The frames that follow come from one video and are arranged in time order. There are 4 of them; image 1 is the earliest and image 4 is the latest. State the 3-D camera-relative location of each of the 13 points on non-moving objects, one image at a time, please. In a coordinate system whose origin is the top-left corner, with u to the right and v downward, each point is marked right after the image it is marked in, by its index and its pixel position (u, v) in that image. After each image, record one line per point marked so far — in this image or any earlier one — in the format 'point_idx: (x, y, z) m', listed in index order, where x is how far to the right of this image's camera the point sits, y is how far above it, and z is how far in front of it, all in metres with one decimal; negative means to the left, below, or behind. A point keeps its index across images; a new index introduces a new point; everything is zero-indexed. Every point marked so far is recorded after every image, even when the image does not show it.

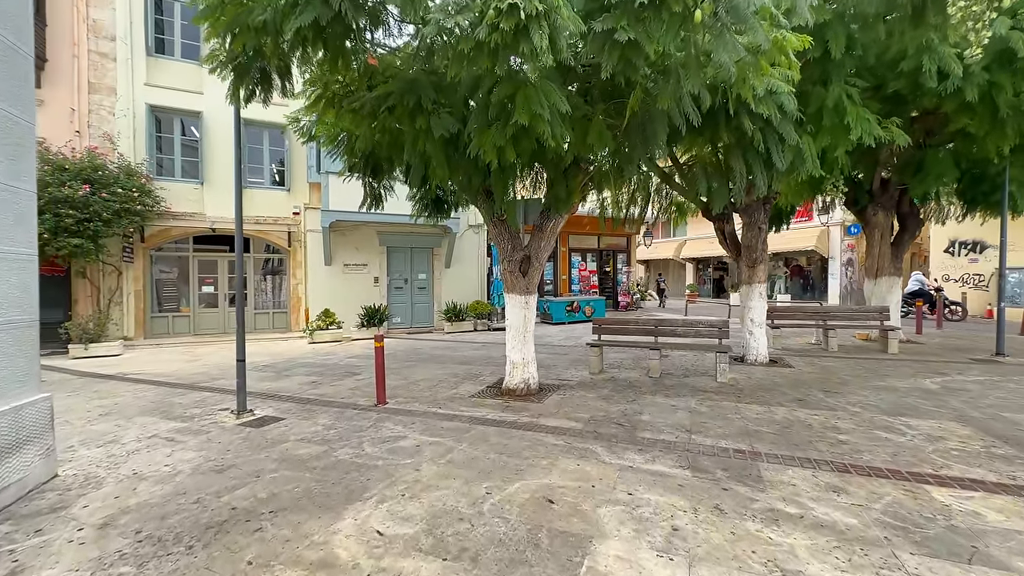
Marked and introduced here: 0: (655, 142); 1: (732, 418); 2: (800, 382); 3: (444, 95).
0: (+1.7, +1.7, +5.1) m
1: (+2.7, -1.6, +5.3) m
2: (+4.8, -1.6, +7.1) m
3: (-0.8, +2.4, +5.2) m
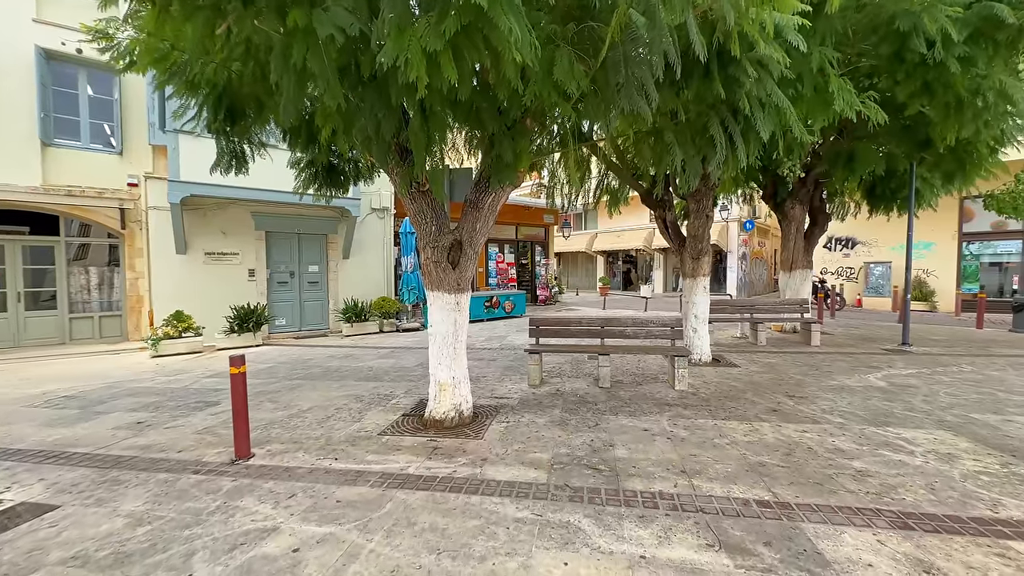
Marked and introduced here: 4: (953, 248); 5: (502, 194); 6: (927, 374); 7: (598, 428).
0: (+1.1, +1.8, +3.8) m
1: (+2.1, -1.6, +4.3) m
2: (+3.7, -1.5, +6.5) m
3: (-1.4, +2.4, +3.4) m
4: (+16.6, +1.5, +16.1) m
5: (-0.1, +1.1, +5.0) m
6: (+6.7, -1.4, +6.9) m
7: (+1.0, -1.6, +4.8) m
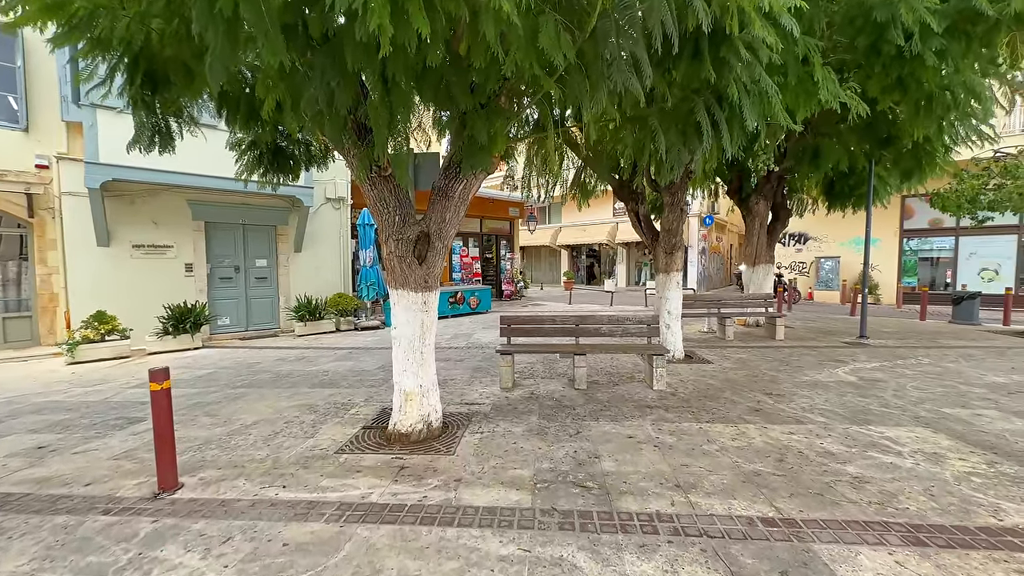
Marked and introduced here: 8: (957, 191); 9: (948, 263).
0: (+1.0, +1.8, +3.4) m
1: (+1.9, -1.6, +4.0) m
2: (+3.3, -1.4, +6.3) m
3: (-1.5, +2.4, +2.7) m
4: (+15.2, +1.8, +17.1) m
5: (-0.4, +1.1, +4.5) m
6: (+6.2, -1.3, +7.1) m
7: (+0.7, -1.5, +4.4) m
8: (+10.9, +2.4, +10.6) m
9: (+16.5, +1.0, +16.2) m
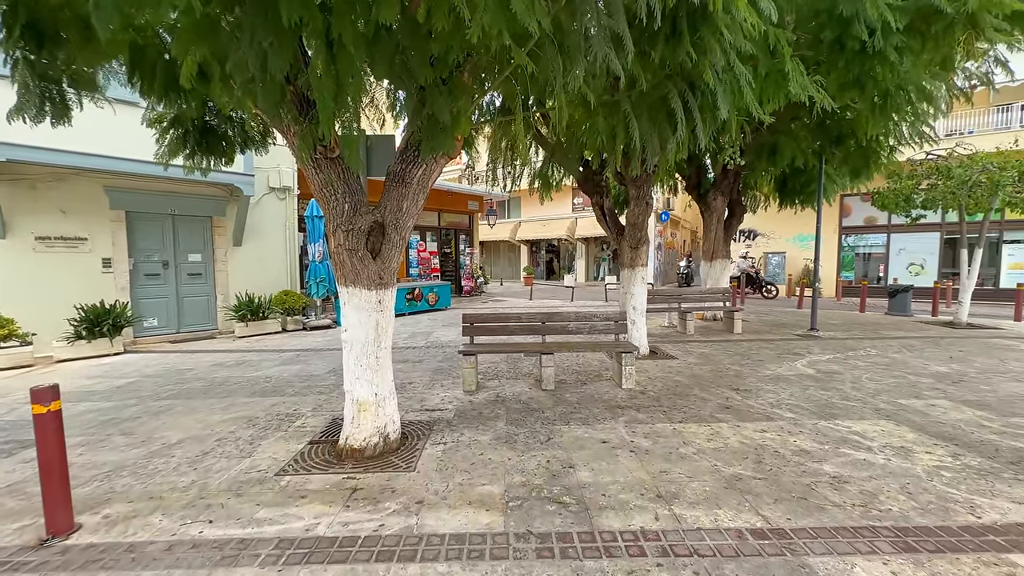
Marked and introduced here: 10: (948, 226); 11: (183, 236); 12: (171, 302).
0: (+0.7, +1.8, +3.1) m
1: (+1.6, -1.5, +3.8) m
2: (+2.8, -1.3, +6.3) m
3: (-1.7, +2.4, +2.2) m
4: (+13.6, +2.0, +18.1) m
5: (-0.7, +1.2, +4.1) m
6: (+5.6, -1.2, +7.3) m
7: (+0.4, -1.5, +4.1) m
8: (+10.0, +2.5, +11.2) m
9: (+14.9, +1.2, +17.3) m
10: (+16.3, +2.3, +16.0) m
11: (-7.7, +1.2, +10.1) m
12: (-7.8, -0.3, +9.9) m
